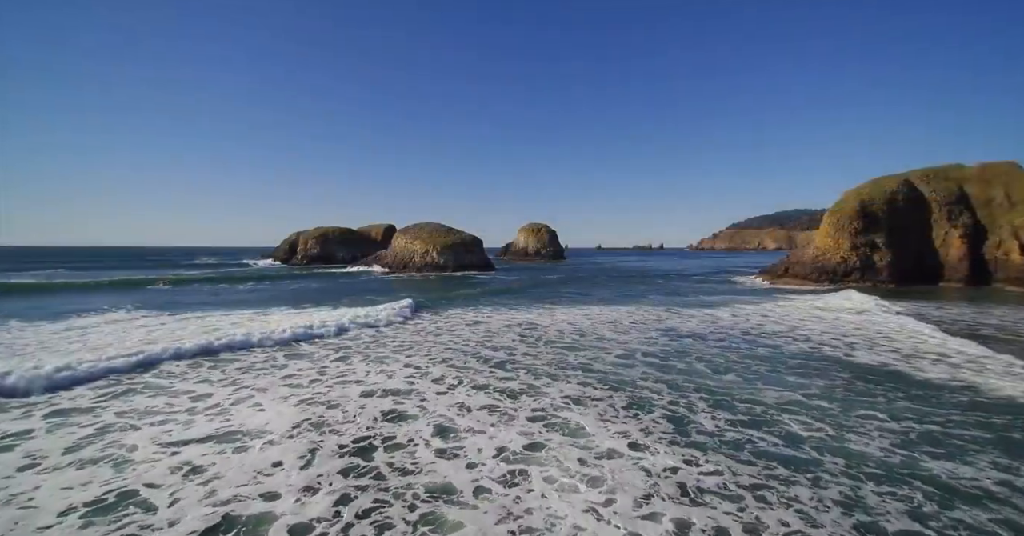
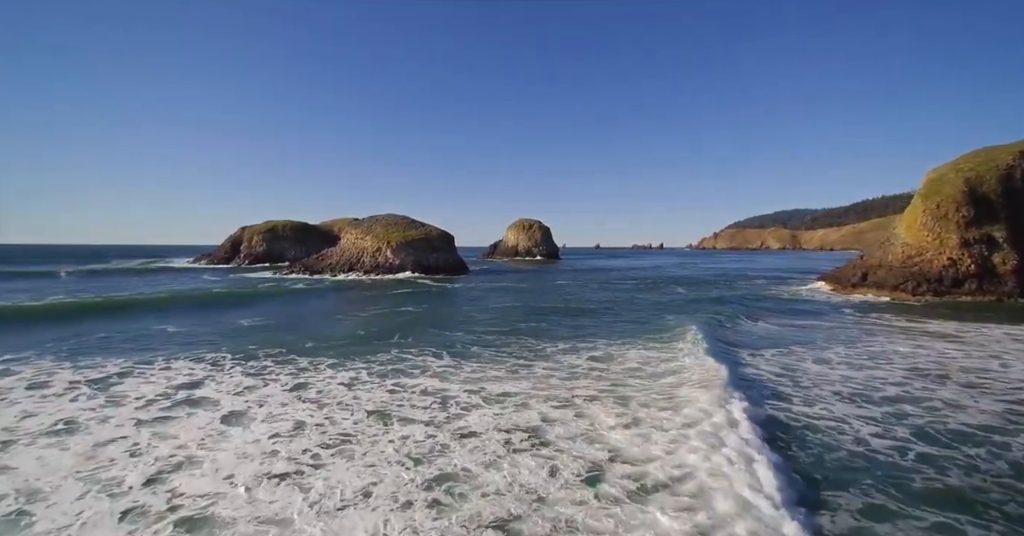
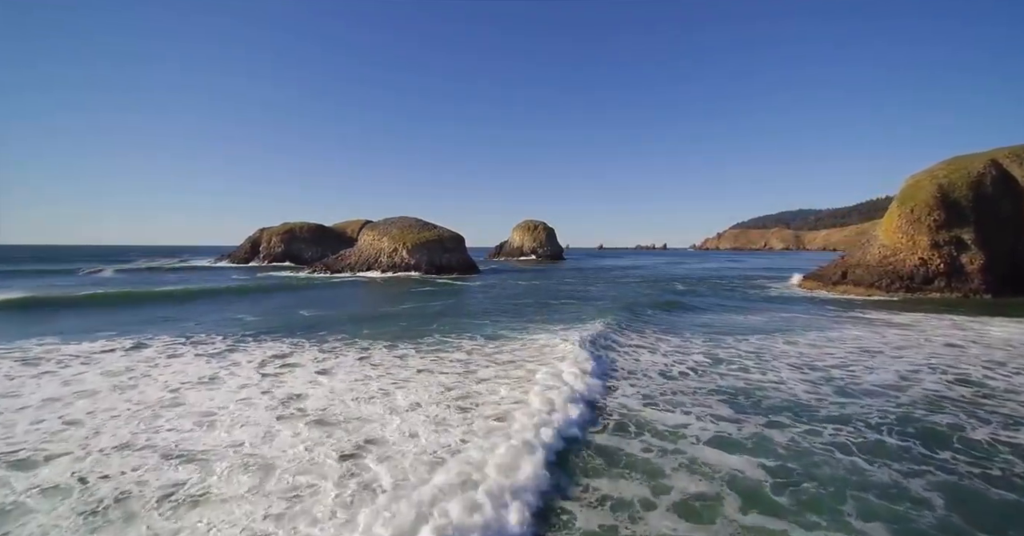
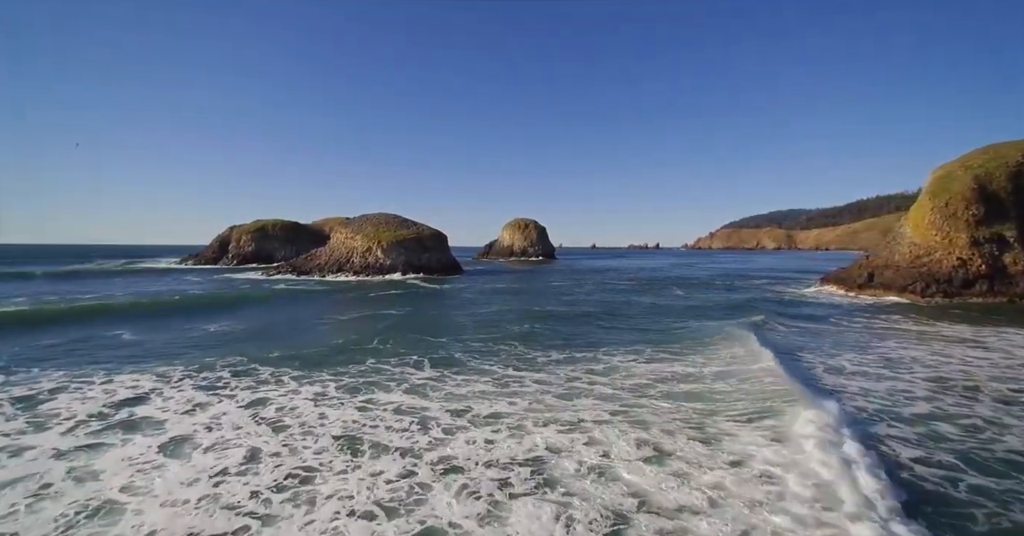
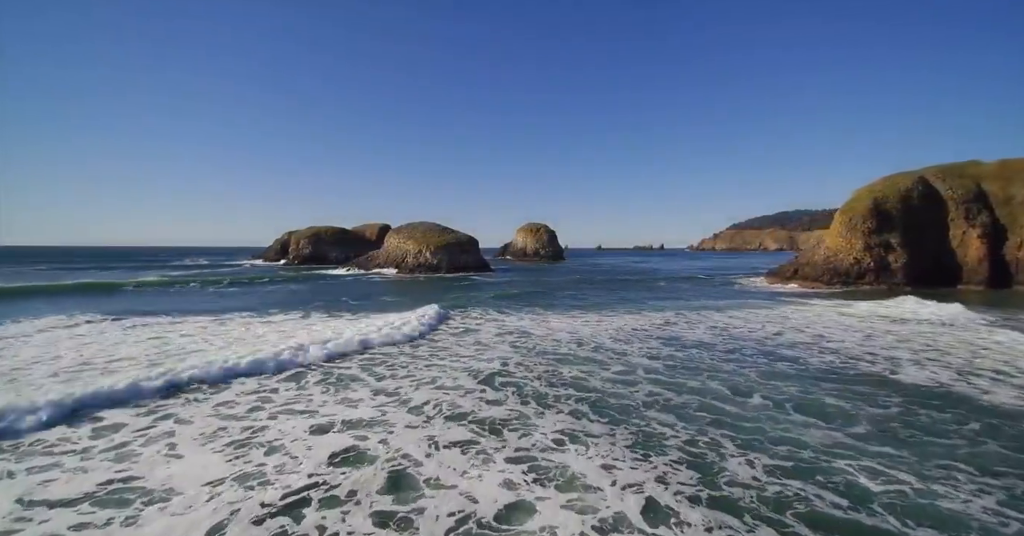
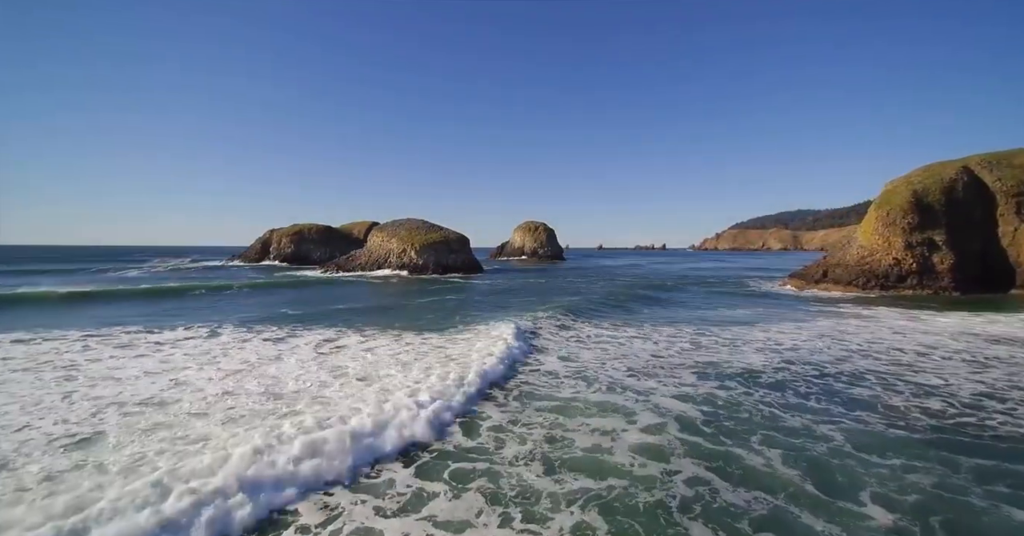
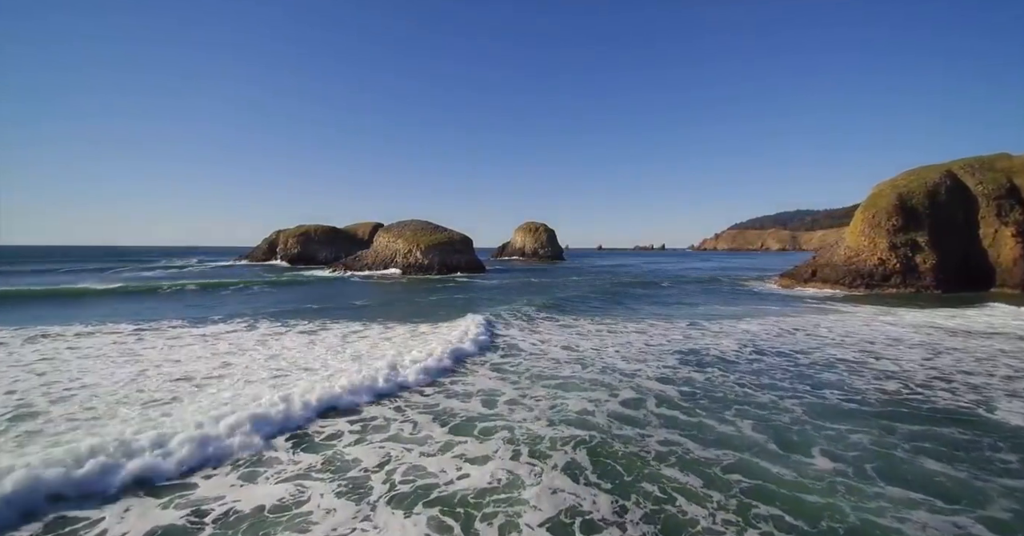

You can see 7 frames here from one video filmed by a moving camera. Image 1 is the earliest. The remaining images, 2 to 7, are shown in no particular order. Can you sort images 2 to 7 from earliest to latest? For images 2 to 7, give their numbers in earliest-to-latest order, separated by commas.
5, 7, 6, 3, 2, 4
